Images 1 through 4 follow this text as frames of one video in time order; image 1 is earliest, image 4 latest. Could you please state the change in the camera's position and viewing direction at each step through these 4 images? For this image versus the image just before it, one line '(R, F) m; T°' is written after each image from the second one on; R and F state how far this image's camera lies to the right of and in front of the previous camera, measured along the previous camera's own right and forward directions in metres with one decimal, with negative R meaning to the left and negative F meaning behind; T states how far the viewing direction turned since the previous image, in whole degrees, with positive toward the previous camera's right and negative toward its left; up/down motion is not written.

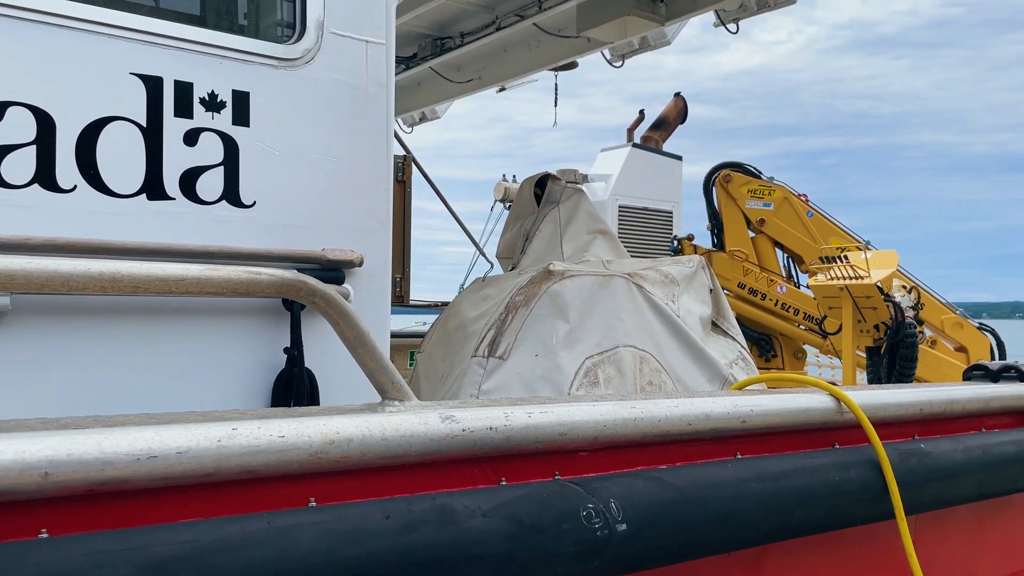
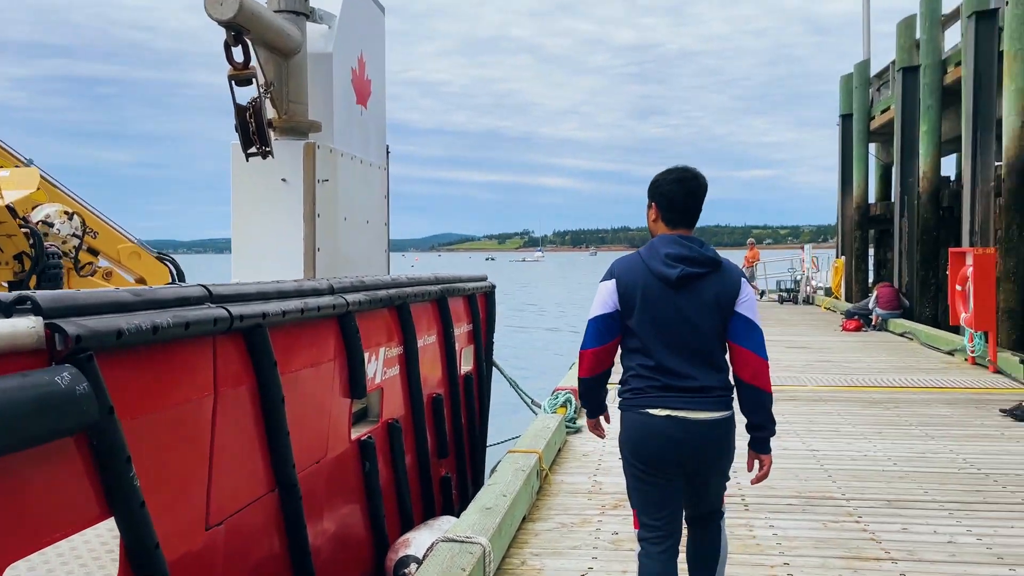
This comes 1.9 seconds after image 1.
(+0.8, +0.2) m; +47°
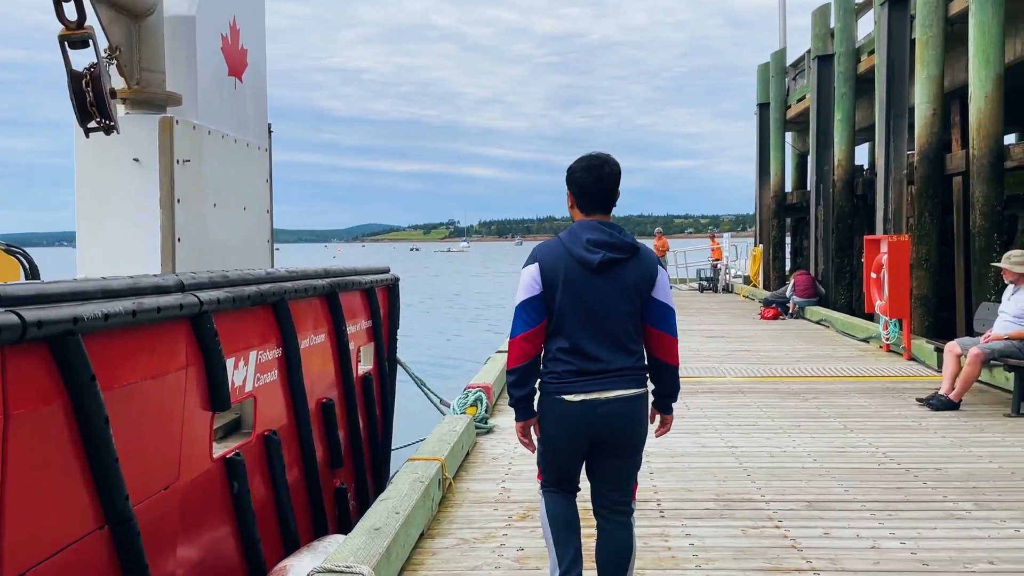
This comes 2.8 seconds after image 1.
(+0.2, +0.4) m; +5°
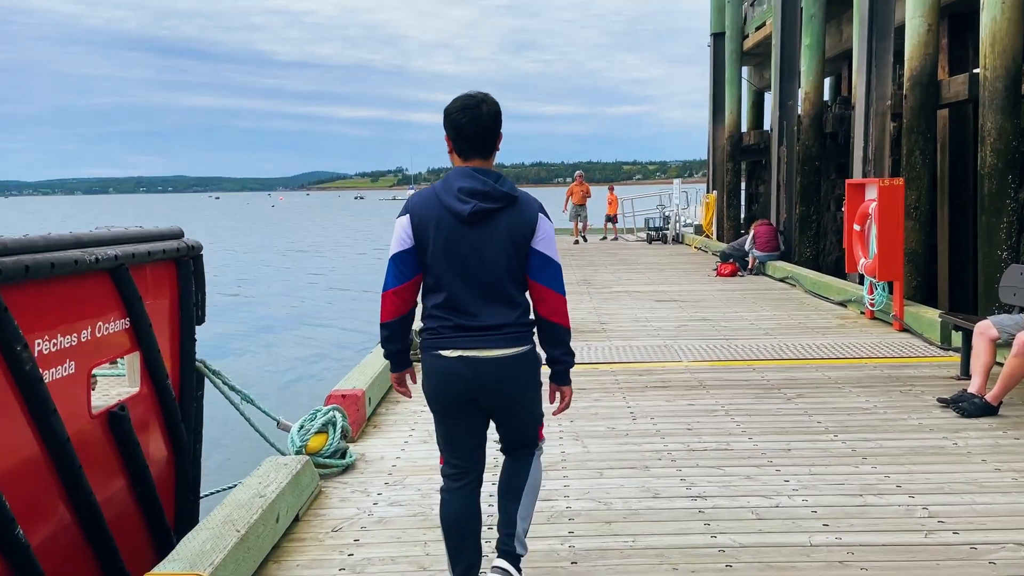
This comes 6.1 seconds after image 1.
(+0.4, +2.0) m; +3°
